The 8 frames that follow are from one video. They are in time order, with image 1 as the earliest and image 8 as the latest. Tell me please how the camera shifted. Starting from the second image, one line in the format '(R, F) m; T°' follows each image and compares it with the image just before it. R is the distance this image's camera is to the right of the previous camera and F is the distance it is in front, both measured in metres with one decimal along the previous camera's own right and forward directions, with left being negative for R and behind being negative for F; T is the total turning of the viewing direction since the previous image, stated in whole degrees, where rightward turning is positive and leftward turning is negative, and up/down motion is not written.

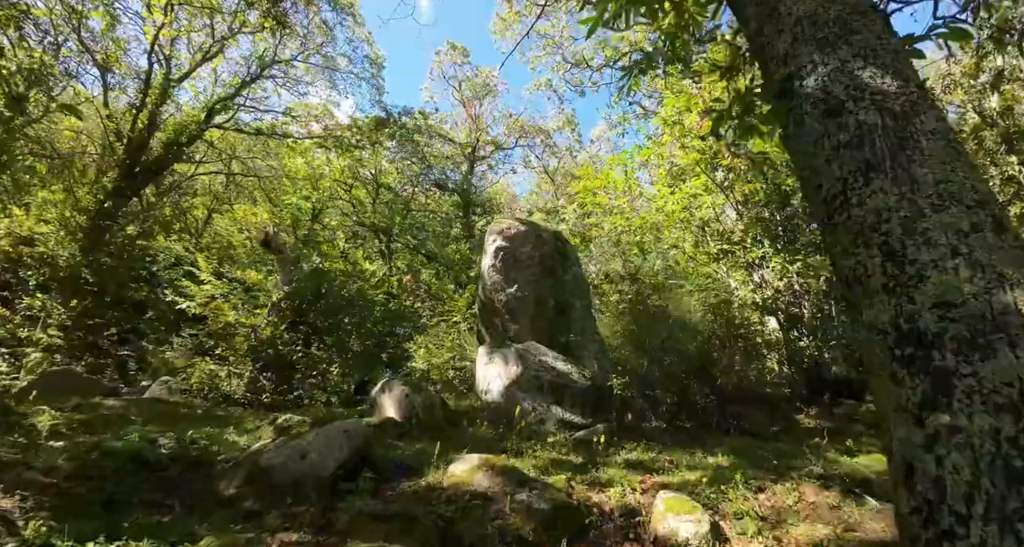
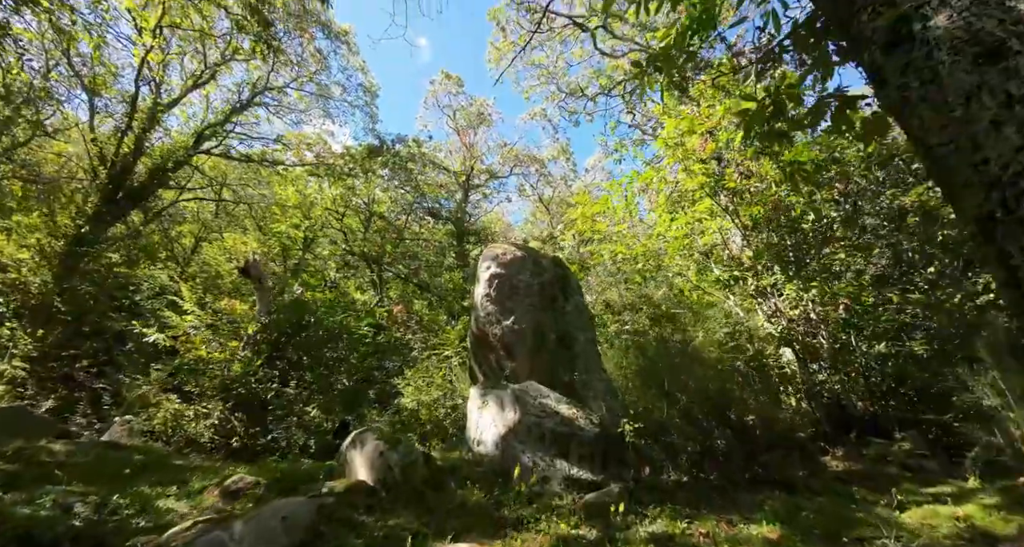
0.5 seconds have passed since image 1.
(0.0, +0.4) m; +1°
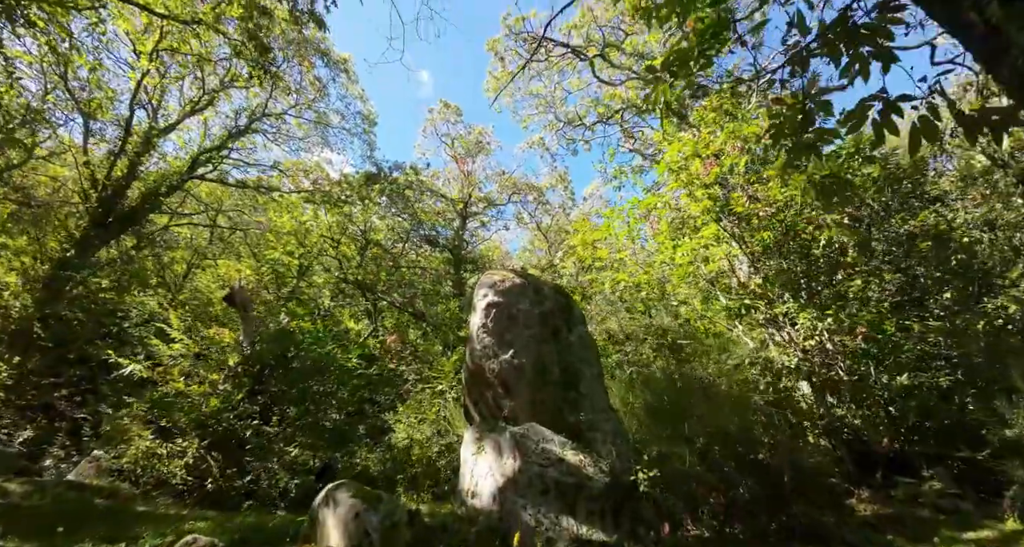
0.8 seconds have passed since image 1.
(0.0, +0.2) m; 0°
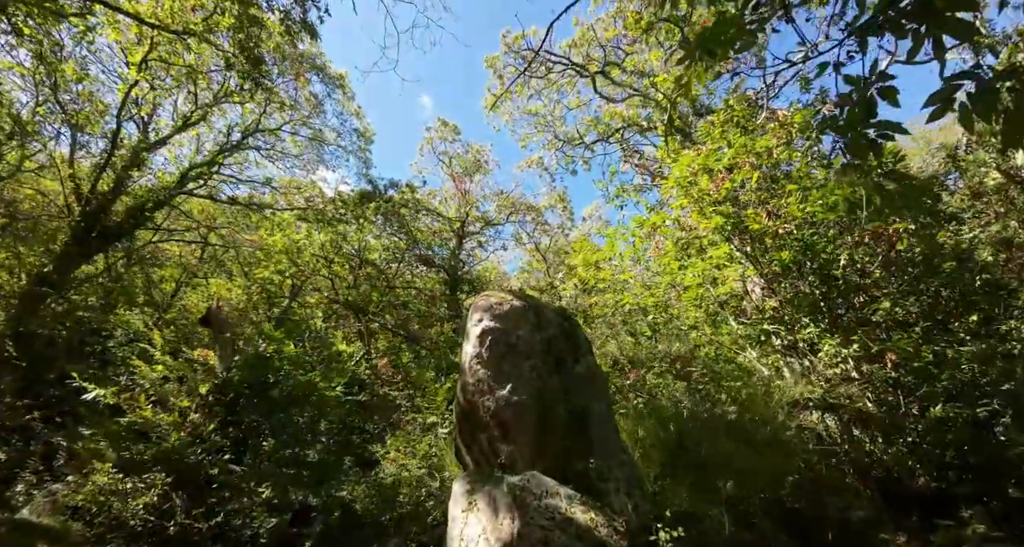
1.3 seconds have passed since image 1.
(0.0, +0.3) m; 0°
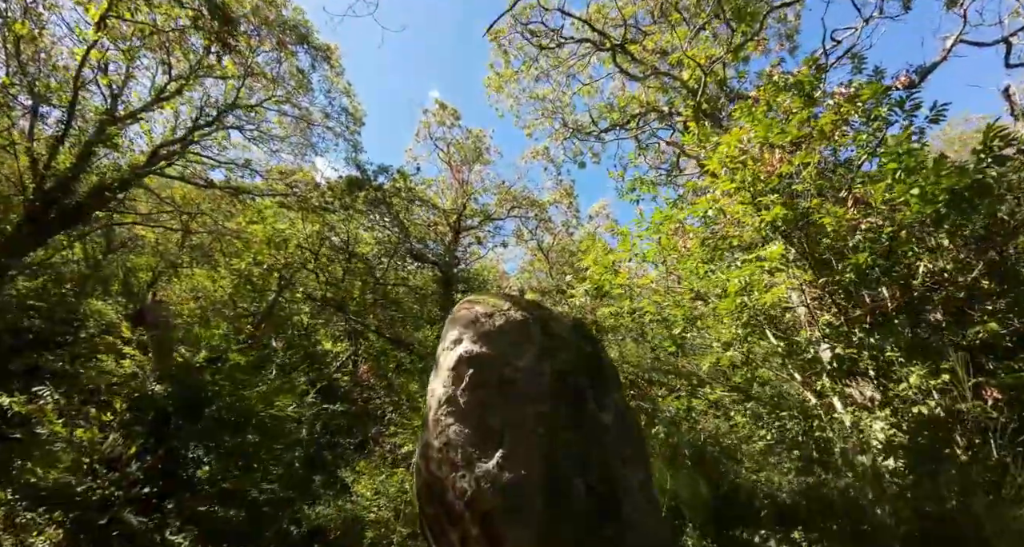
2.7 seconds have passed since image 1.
(0.0, +0.9) m; 0°
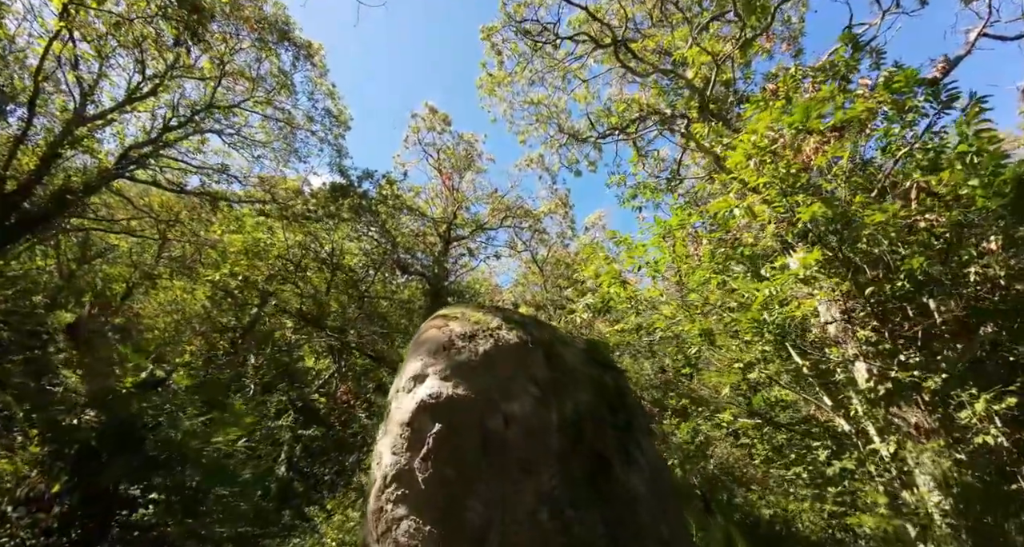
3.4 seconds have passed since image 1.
(0.0, +0.5) m; +1°
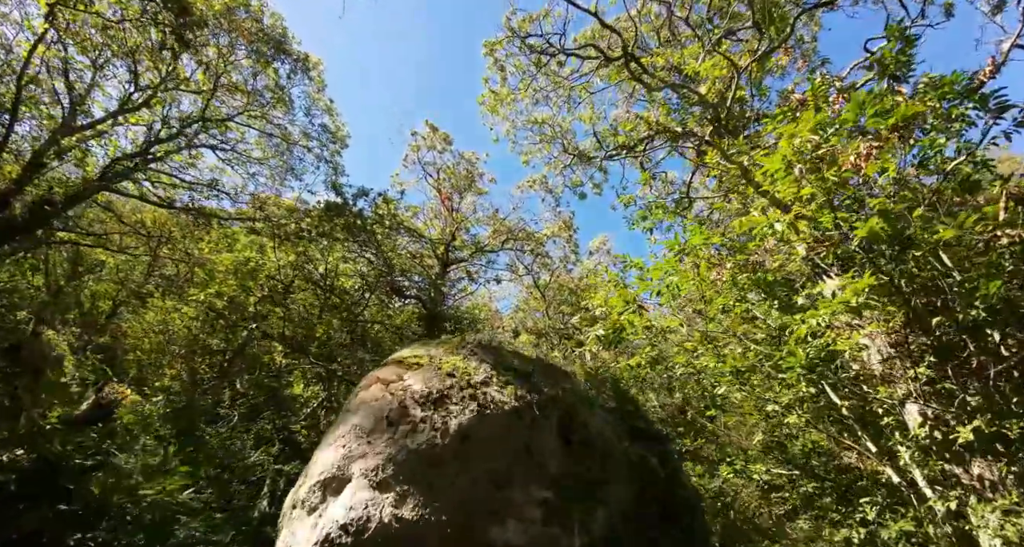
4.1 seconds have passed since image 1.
(0.0, +0.5) m; 0°
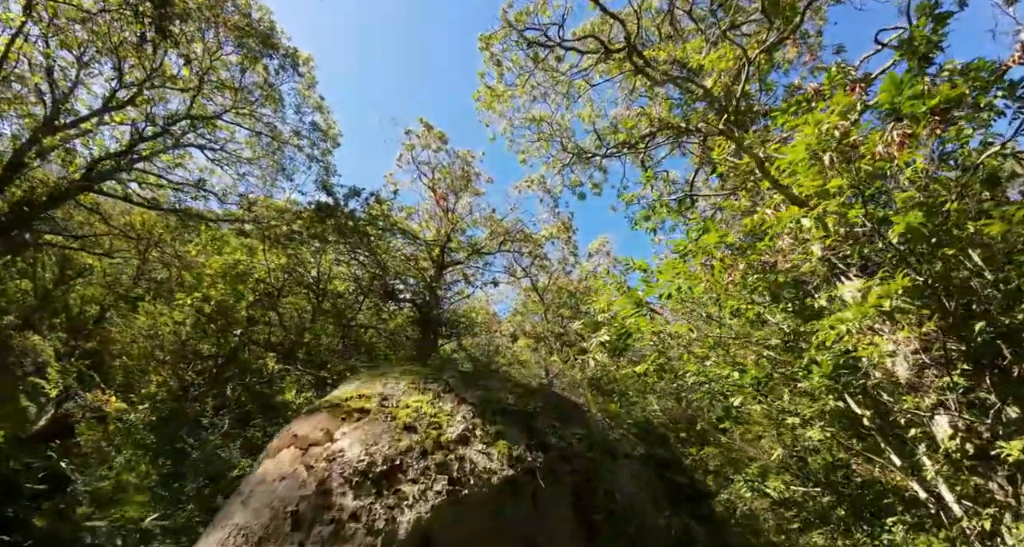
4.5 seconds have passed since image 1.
(0.0, +0.3) m; 0°
